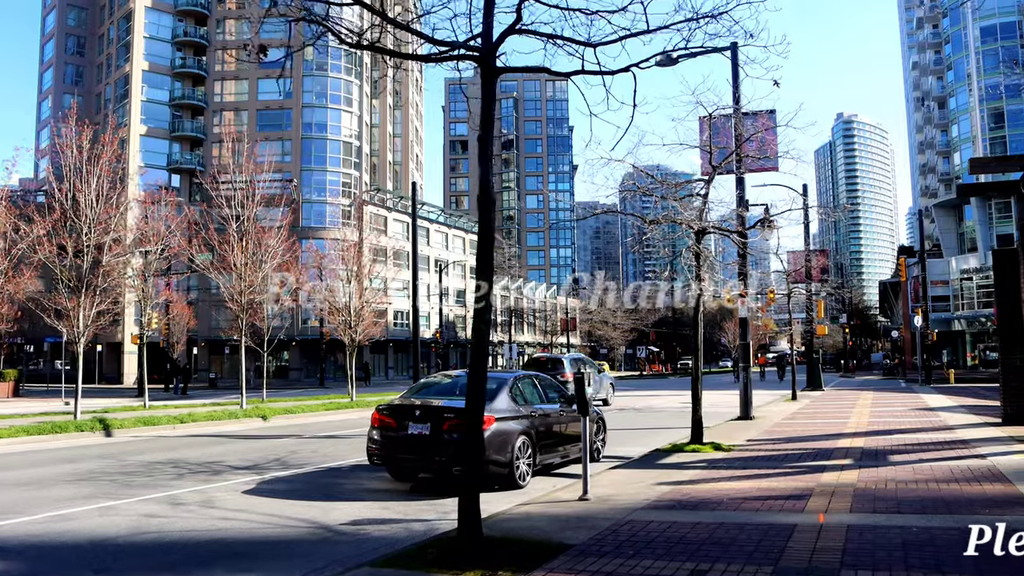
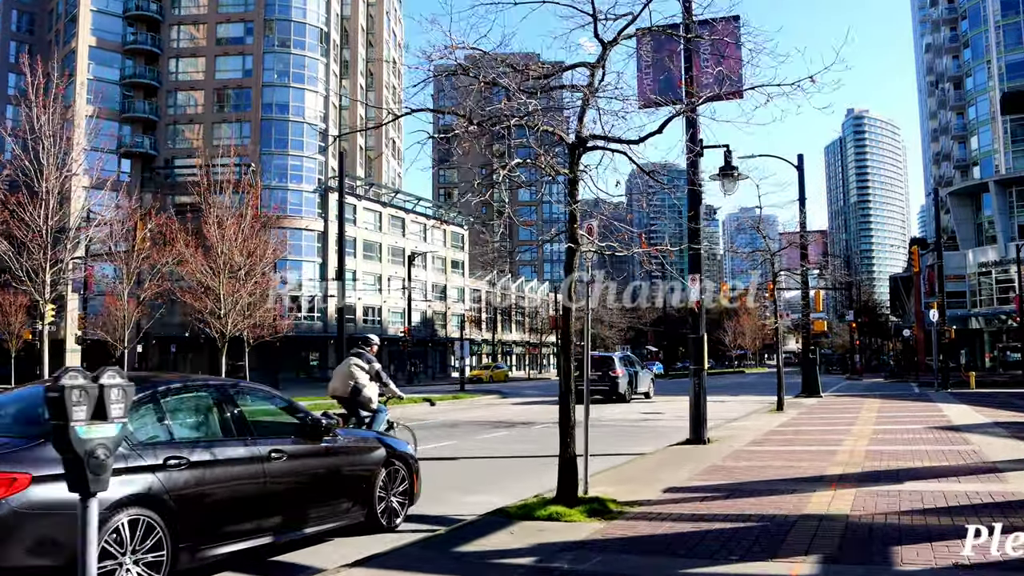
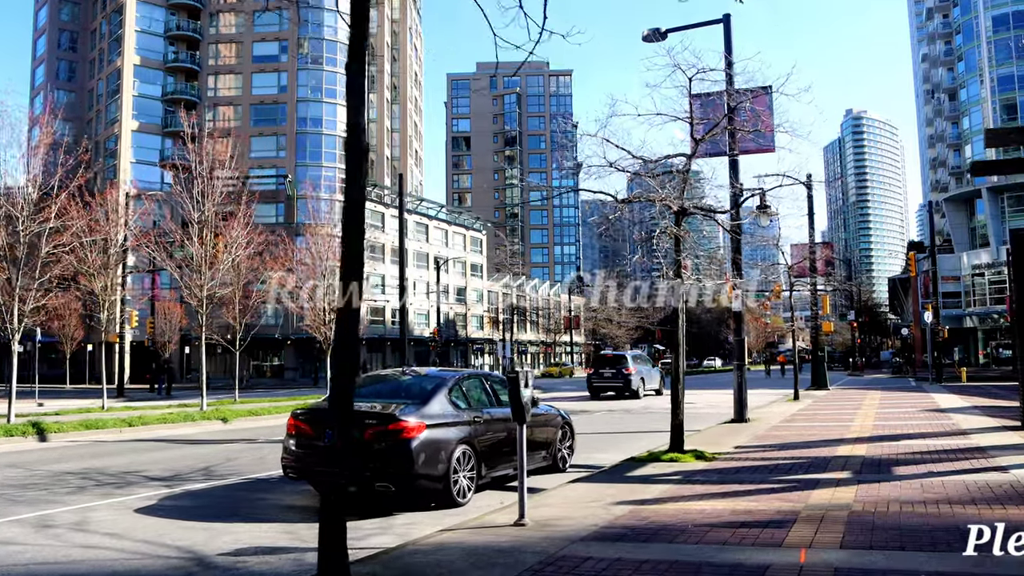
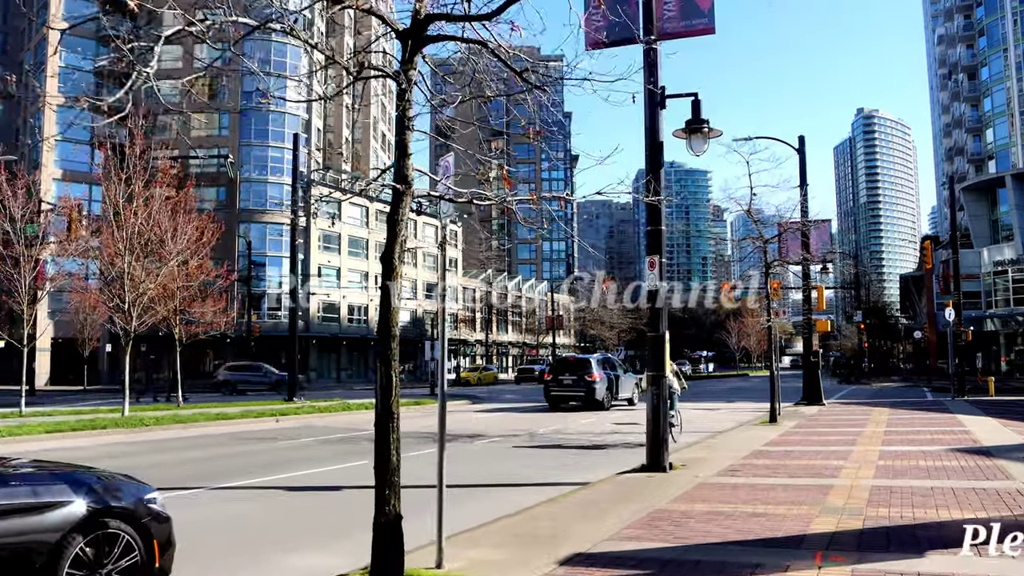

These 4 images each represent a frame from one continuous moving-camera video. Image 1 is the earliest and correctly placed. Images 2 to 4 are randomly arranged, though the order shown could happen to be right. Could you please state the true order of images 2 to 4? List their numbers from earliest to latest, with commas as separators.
3, 2, 4
